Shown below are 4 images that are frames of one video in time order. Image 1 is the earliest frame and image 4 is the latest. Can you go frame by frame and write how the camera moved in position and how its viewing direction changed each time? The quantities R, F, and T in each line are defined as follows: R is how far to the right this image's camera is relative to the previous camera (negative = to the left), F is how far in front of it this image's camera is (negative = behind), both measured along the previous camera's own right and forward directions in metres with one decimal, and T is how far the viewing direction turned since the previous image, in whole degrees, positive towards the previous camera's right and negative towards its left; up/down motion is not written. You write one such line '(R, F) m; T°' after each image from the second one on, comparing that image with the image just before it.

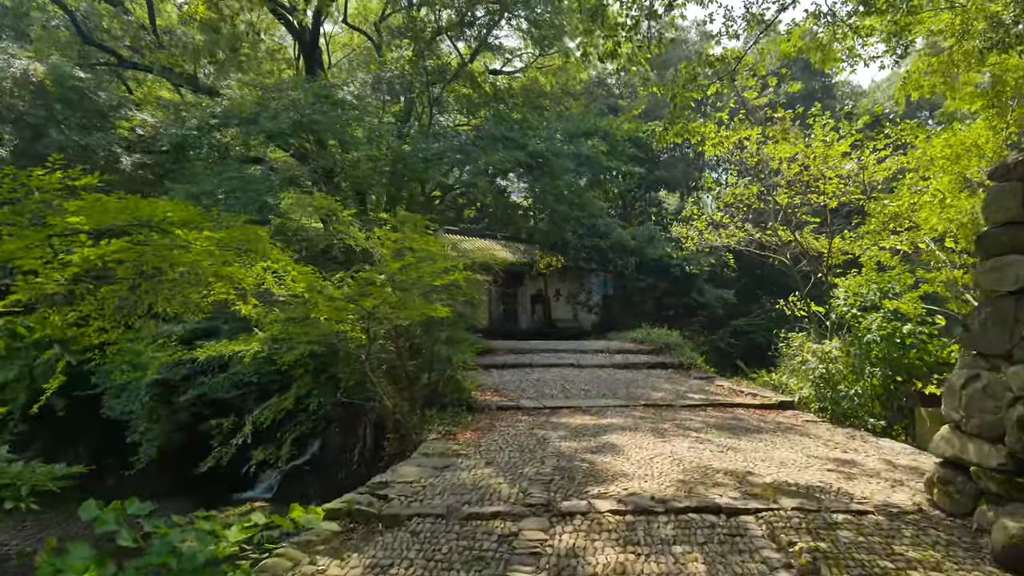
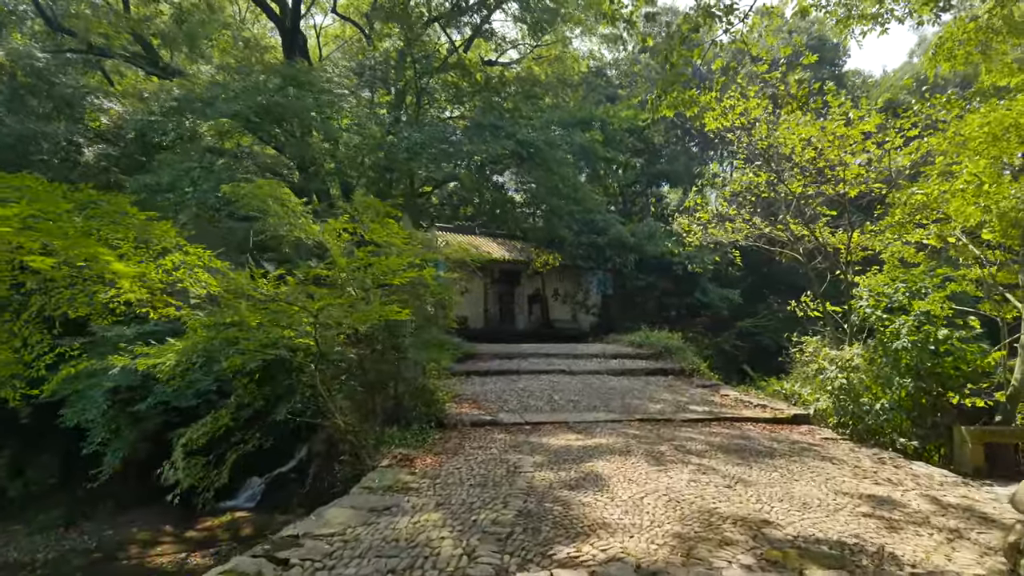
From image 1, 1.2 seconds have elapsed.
(+0.3, +0.8) m; 0°
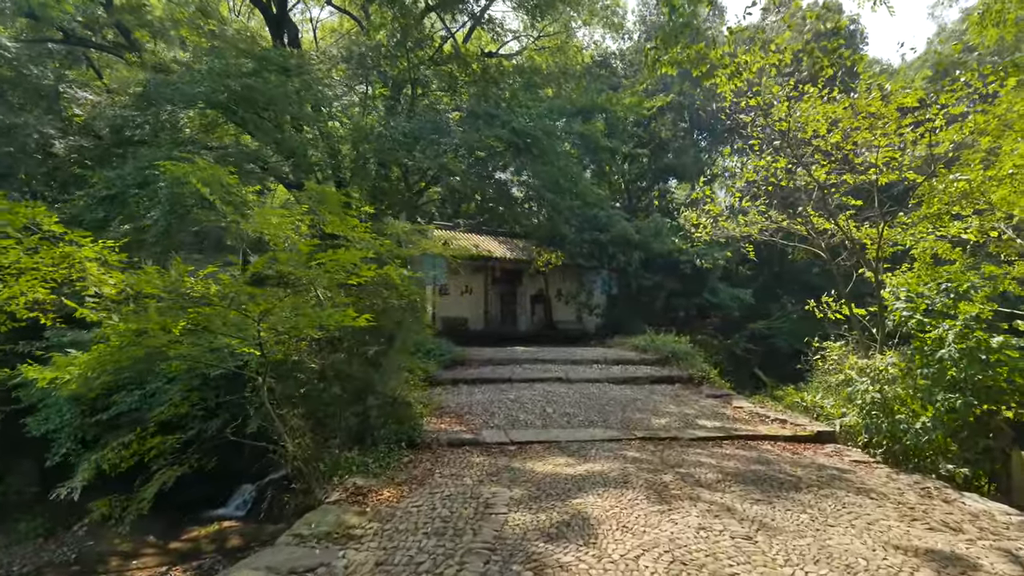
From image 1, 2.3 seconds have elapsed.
(+0.2, +0.7) m; -1°
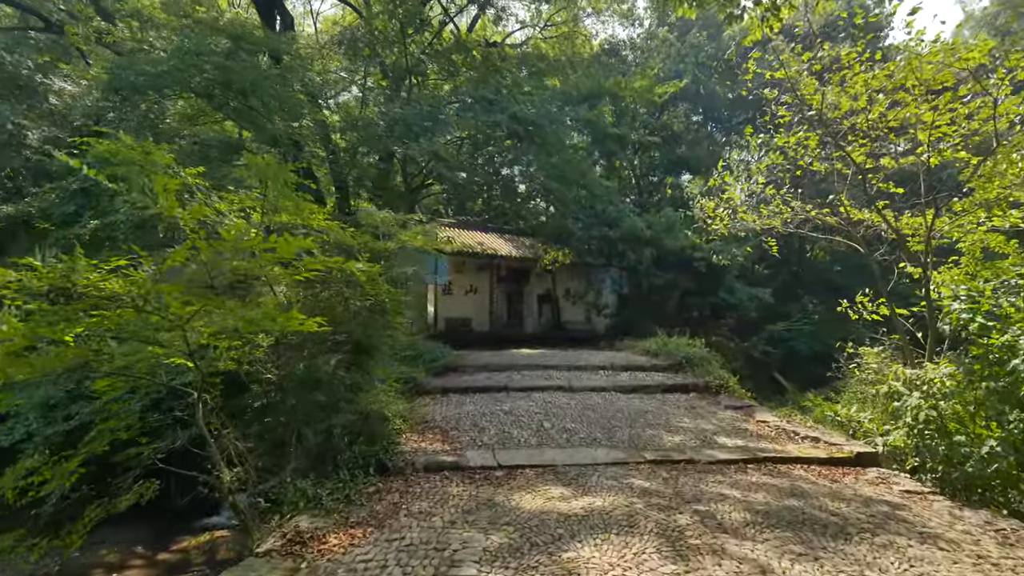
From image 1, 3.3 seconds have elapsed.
(+0.2, +0.7) m; -1°
